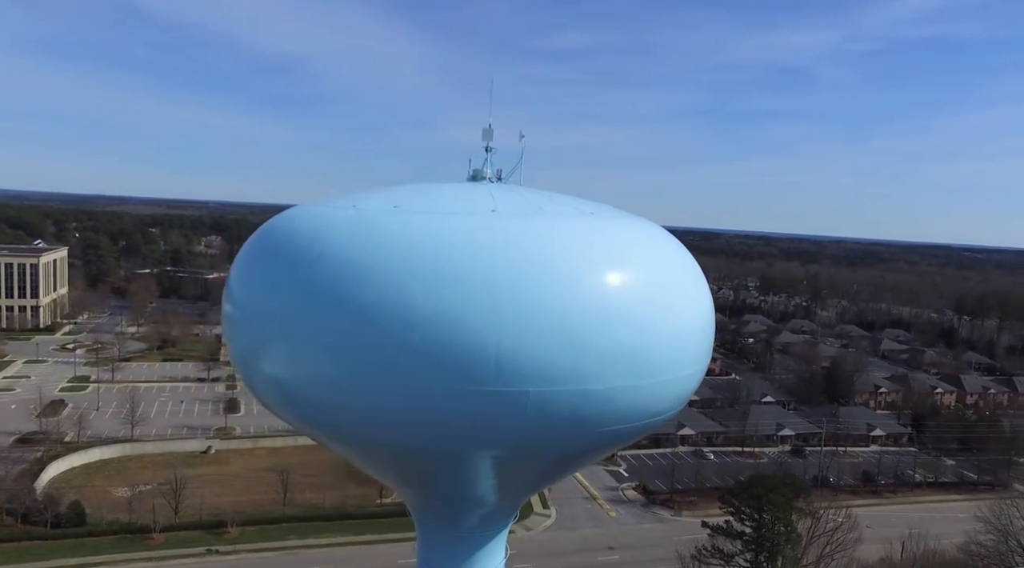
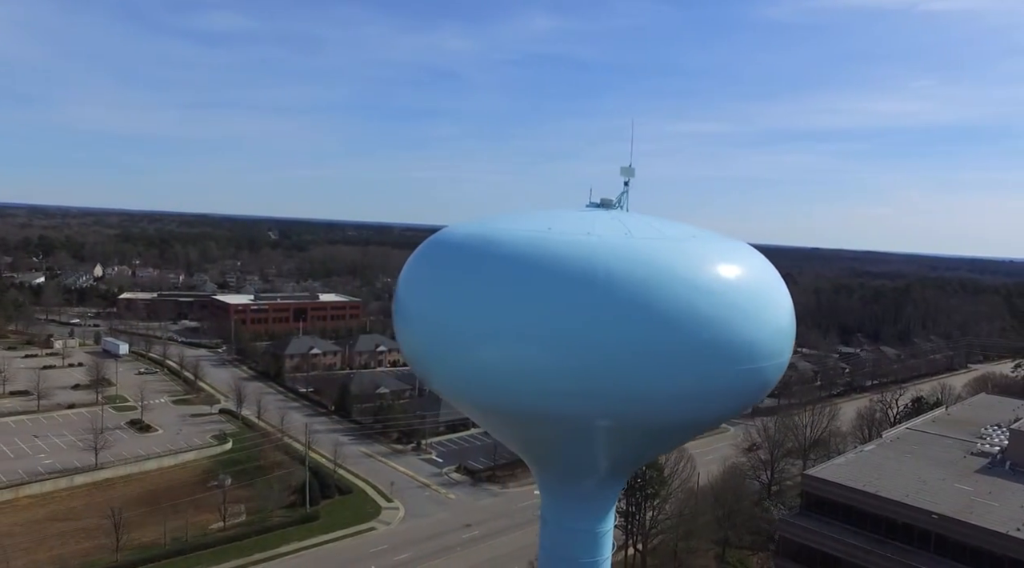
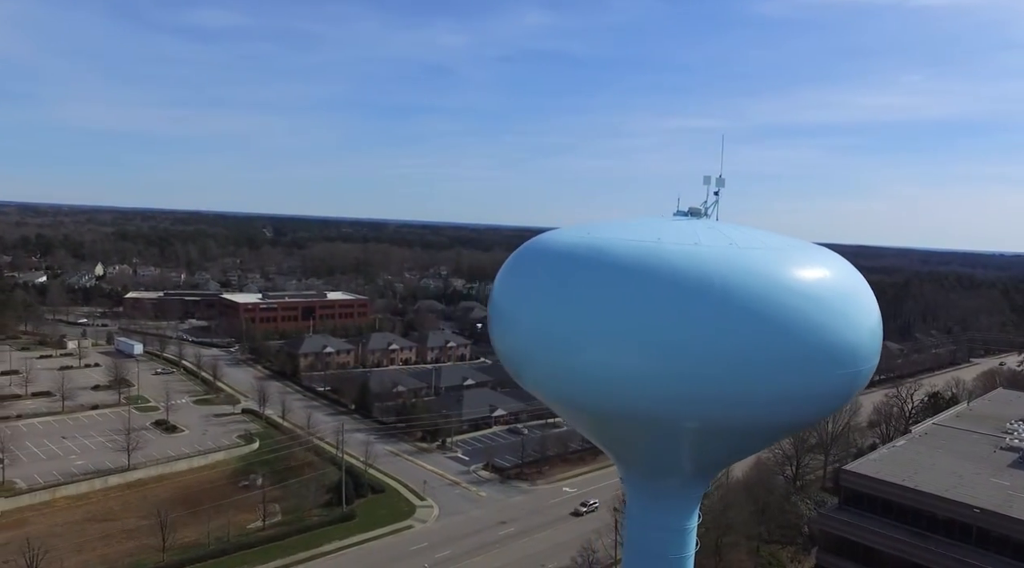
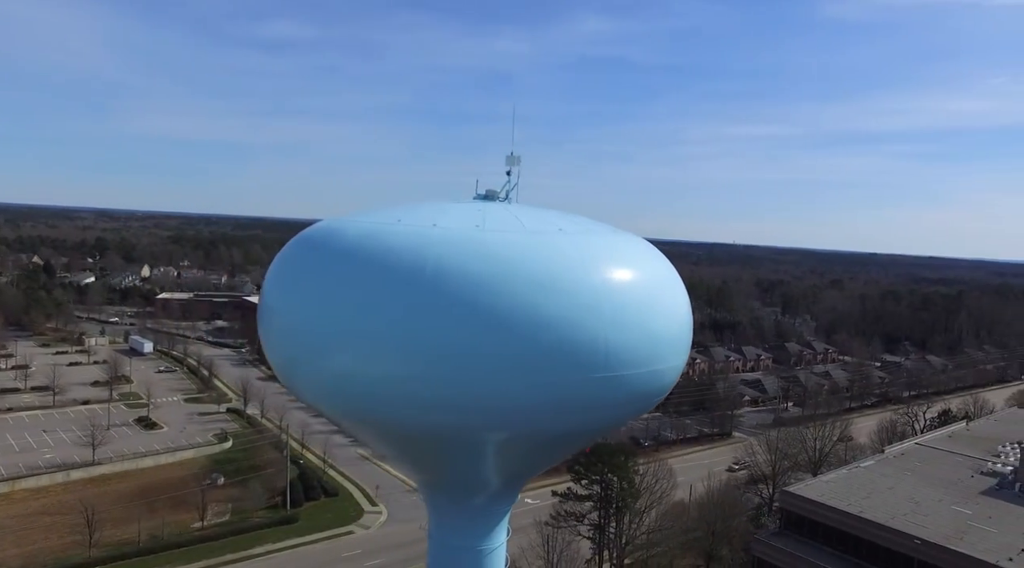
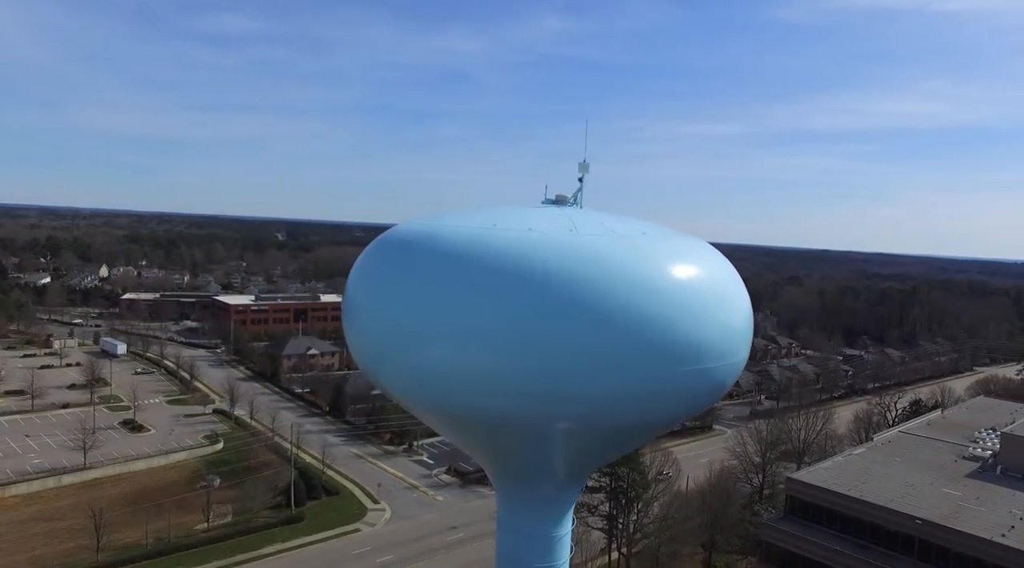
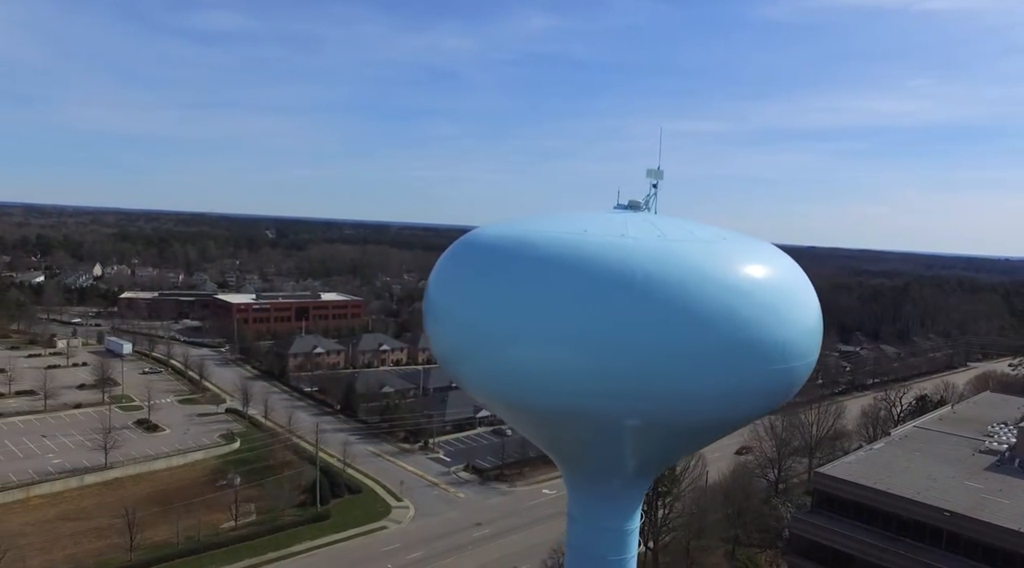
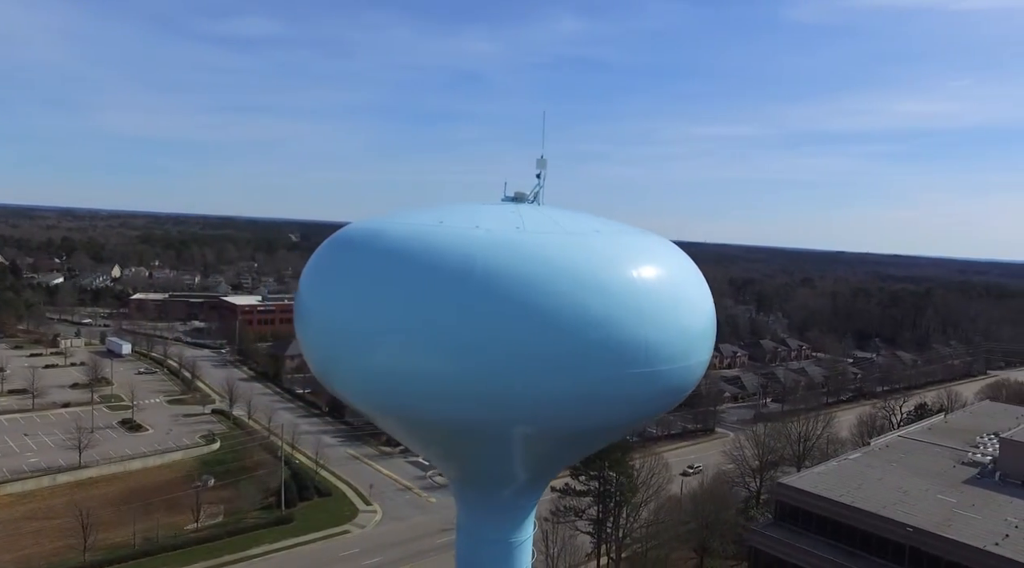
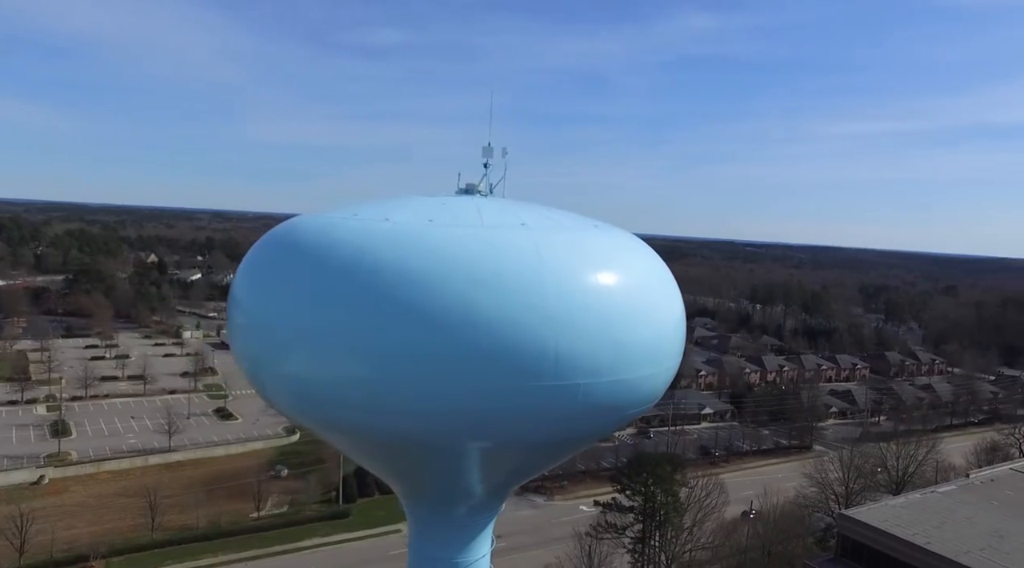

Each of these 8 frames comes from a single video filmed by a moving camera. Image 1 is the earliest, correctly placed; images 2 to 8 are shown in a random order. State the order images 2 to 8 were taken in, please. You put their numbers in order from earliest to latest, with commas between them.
8, 4, 7, 5, 2, 6, 3
